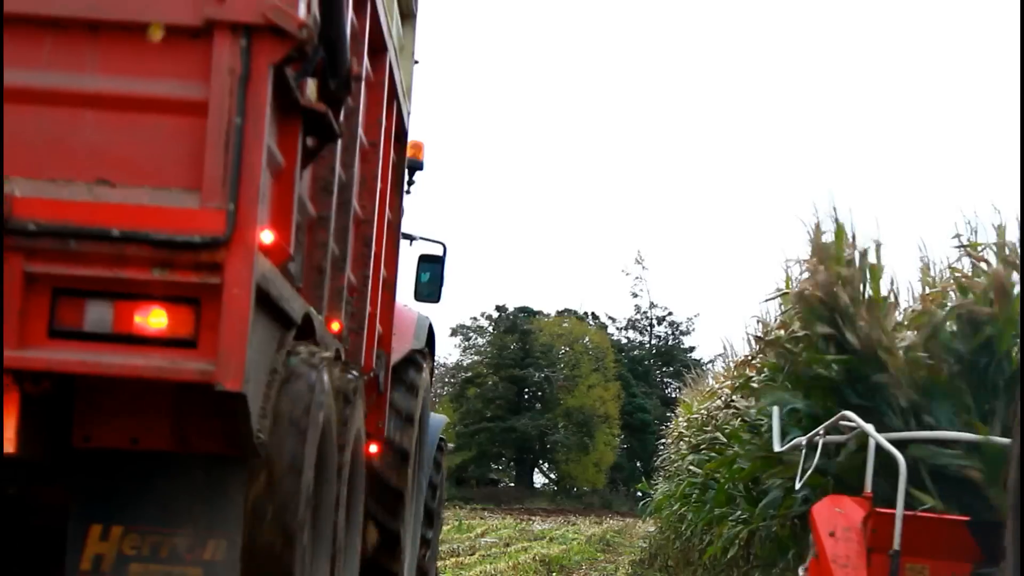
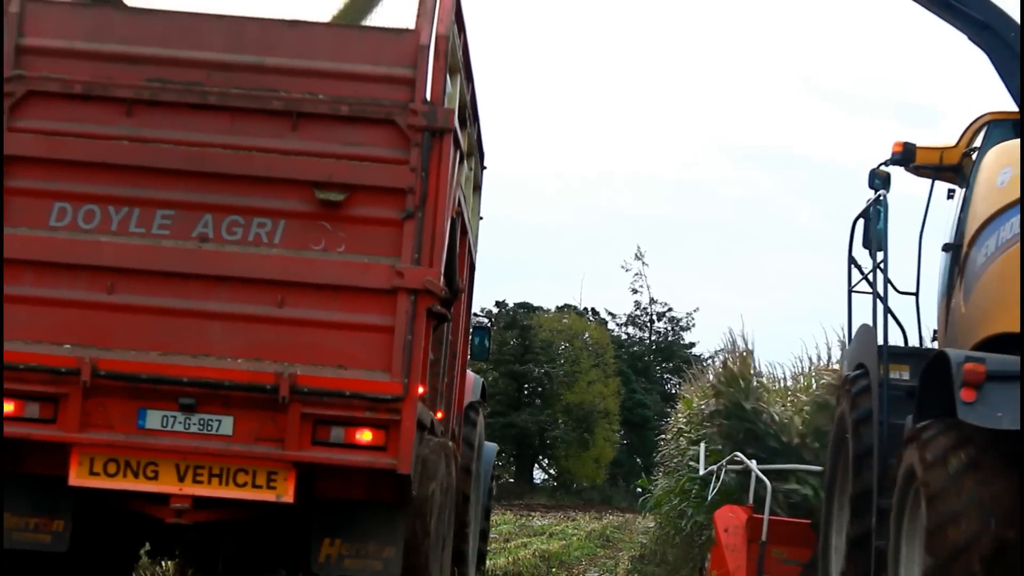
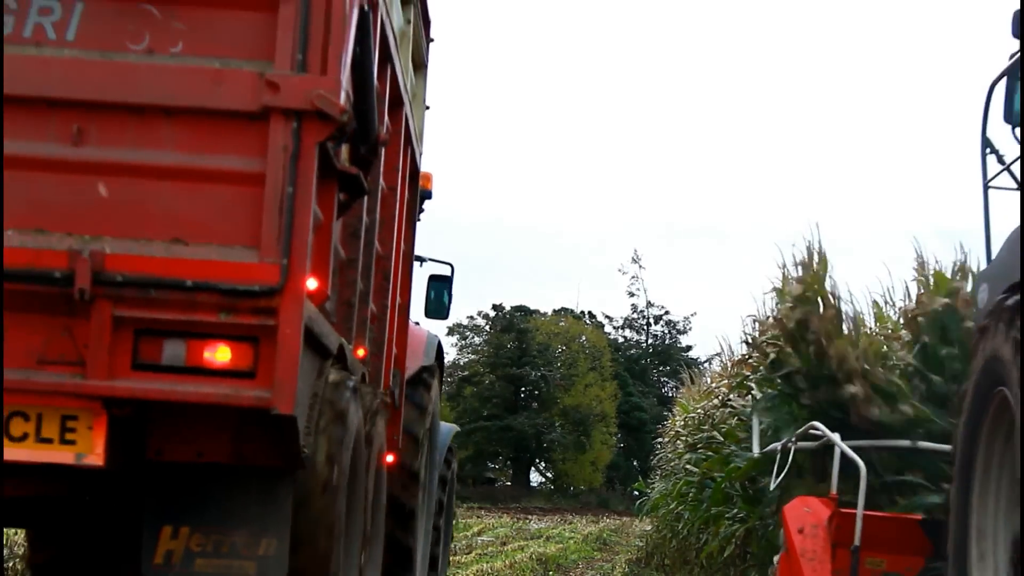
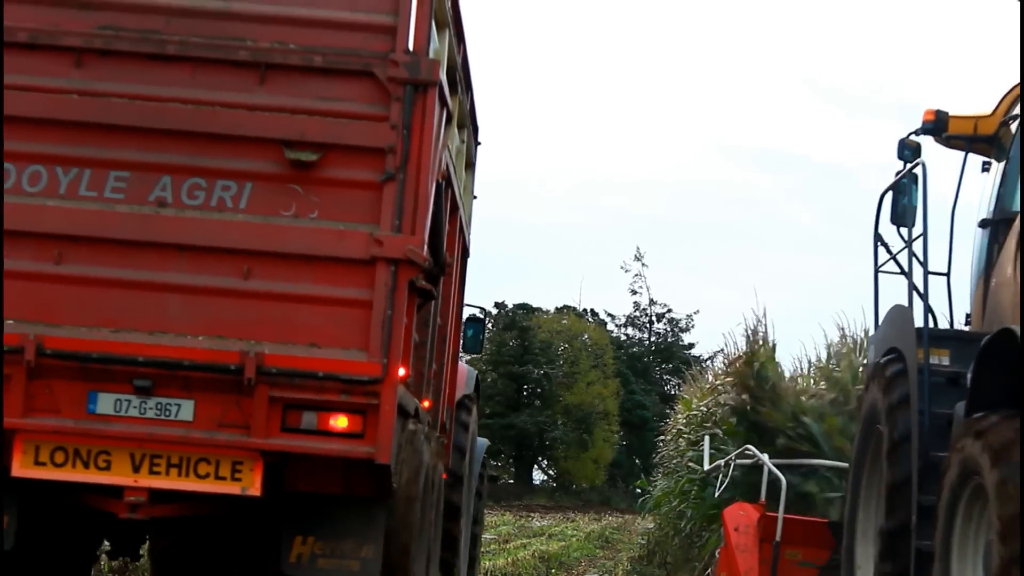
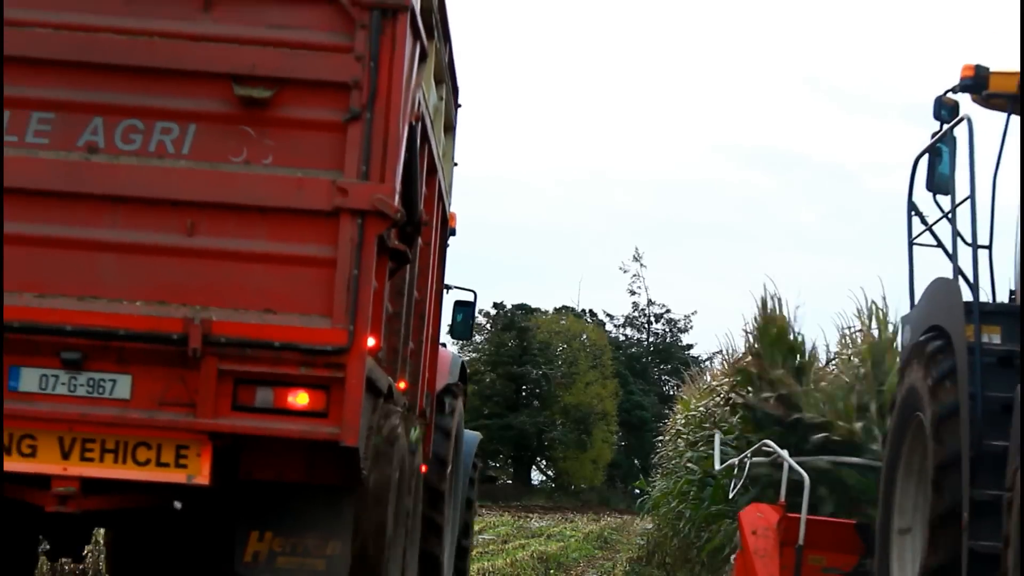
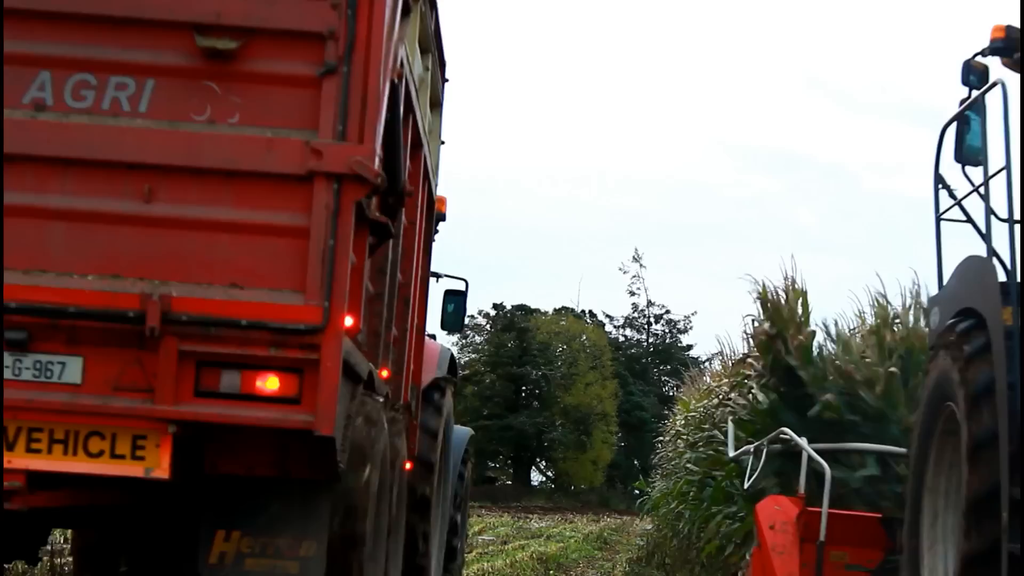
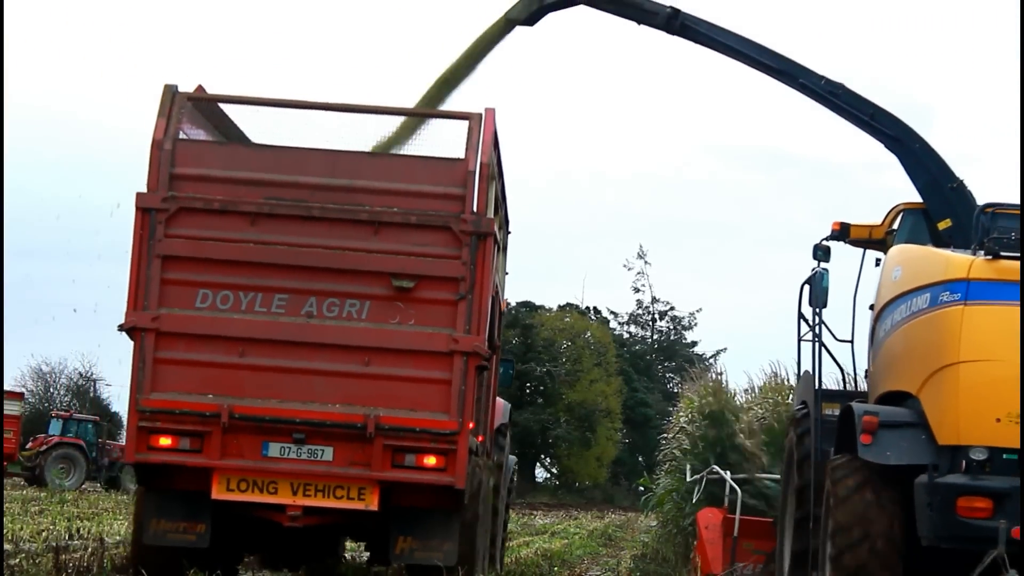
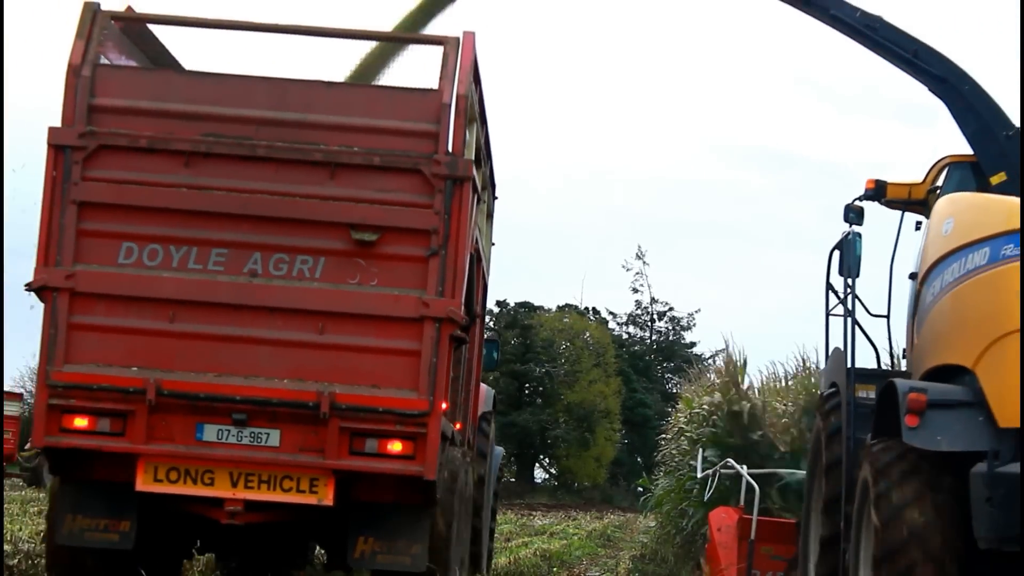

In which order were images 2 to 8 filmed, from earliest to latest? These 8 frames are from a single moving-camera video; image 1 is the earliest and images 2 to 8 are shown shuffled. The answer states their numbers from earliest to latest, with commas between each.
3, 6, 5, 4, 2, 8, 7
